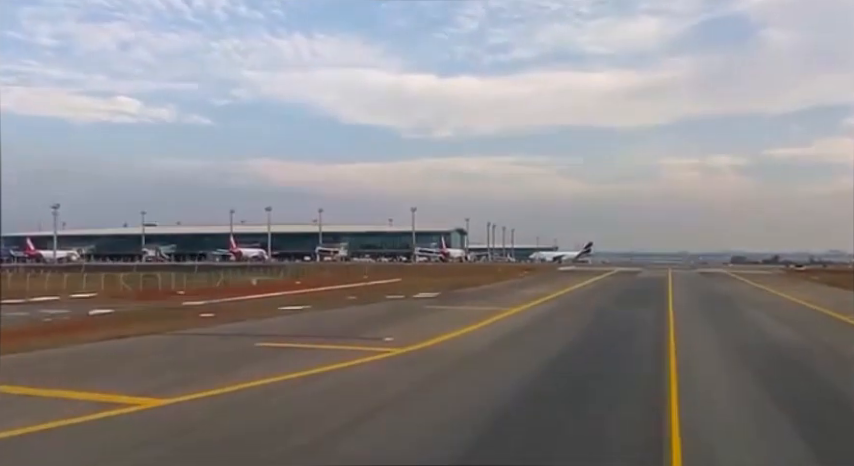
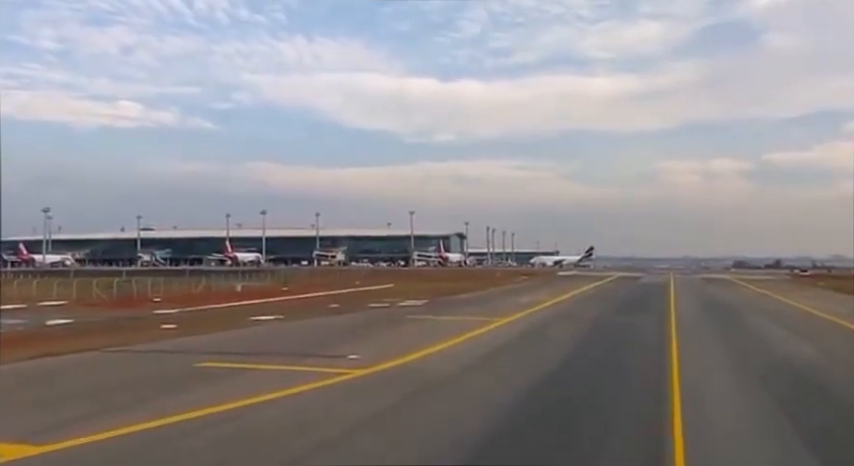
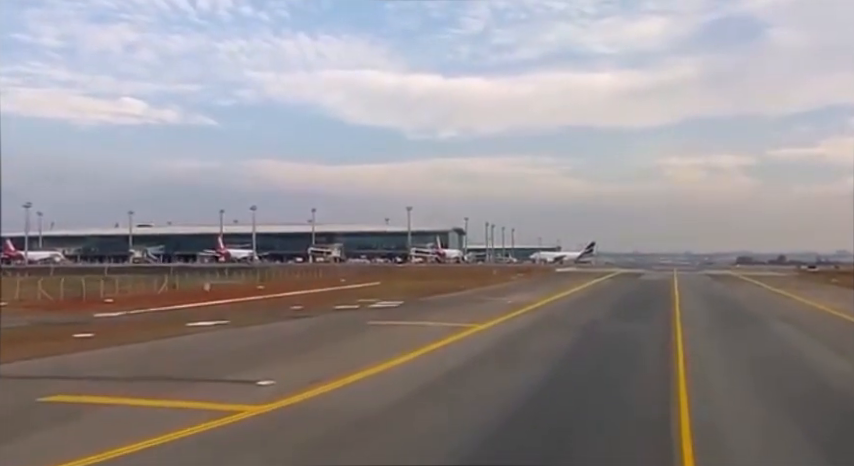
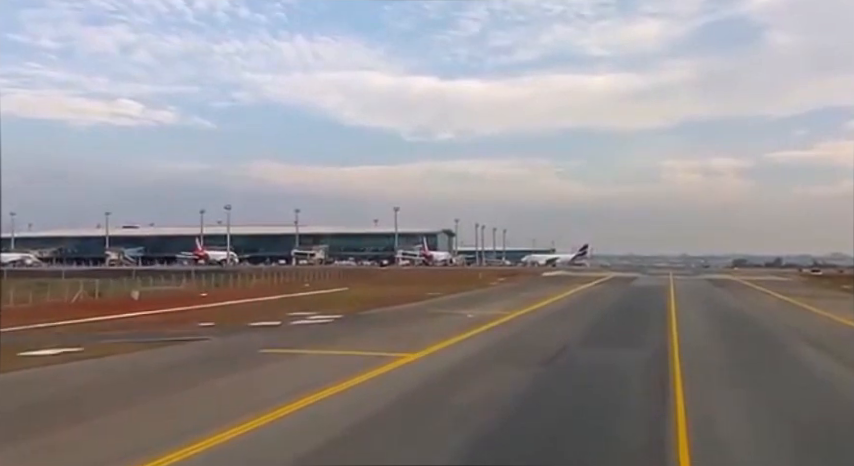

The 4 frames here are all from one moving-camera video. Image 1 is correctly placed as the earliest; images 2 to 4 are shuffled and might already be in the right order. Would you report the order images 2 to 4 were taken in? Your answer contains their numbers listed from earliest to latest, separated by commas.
2, 3, 4
